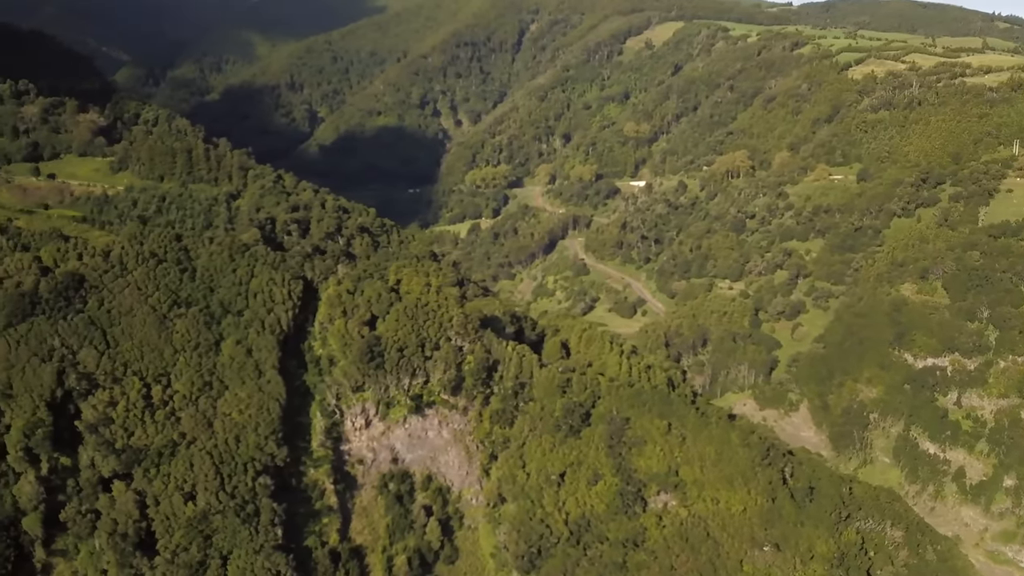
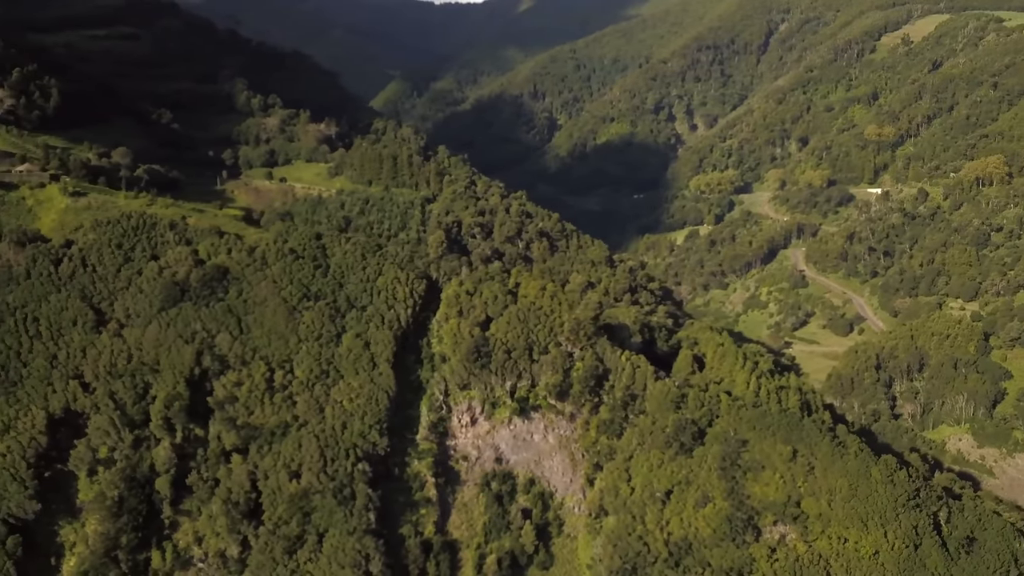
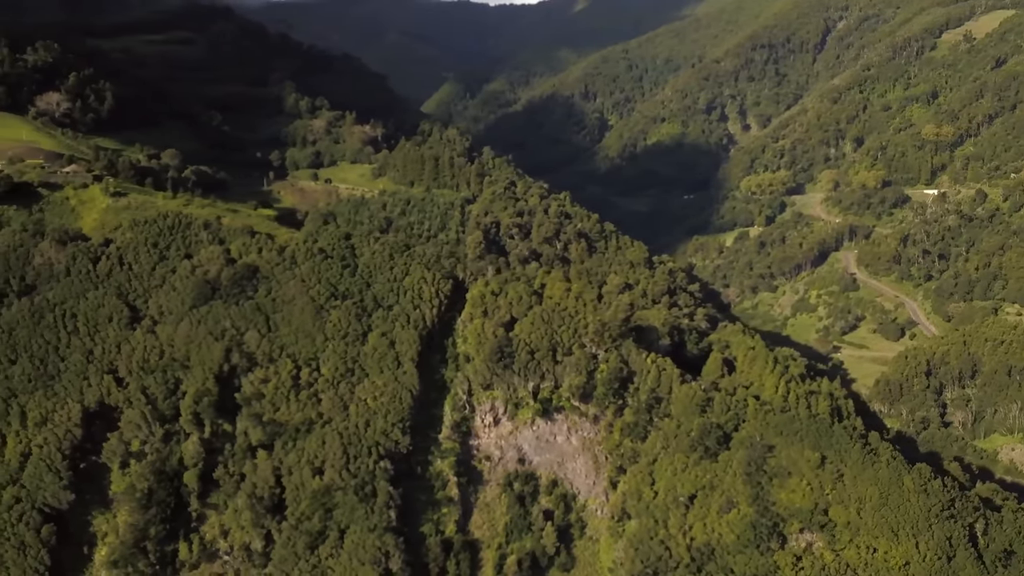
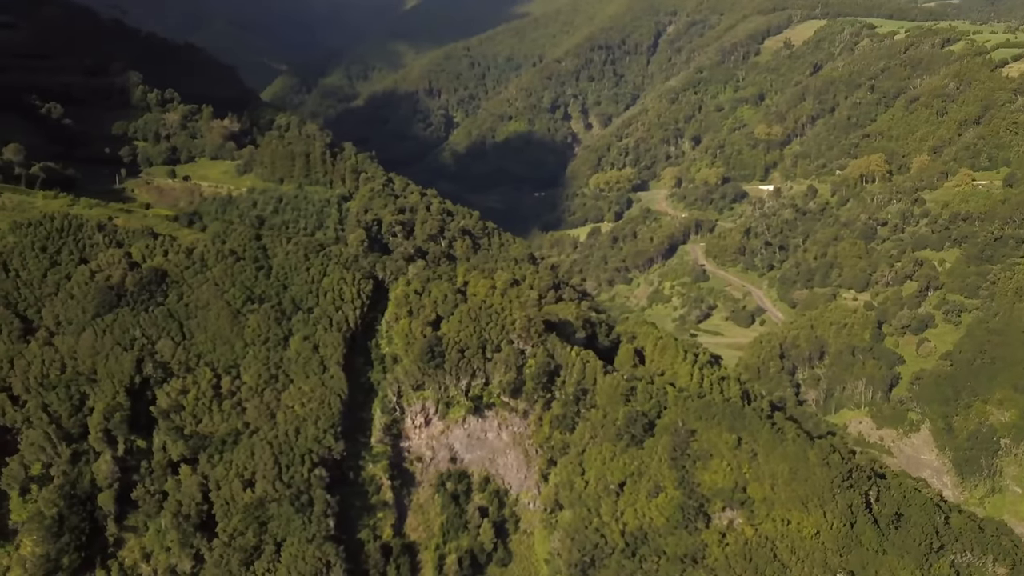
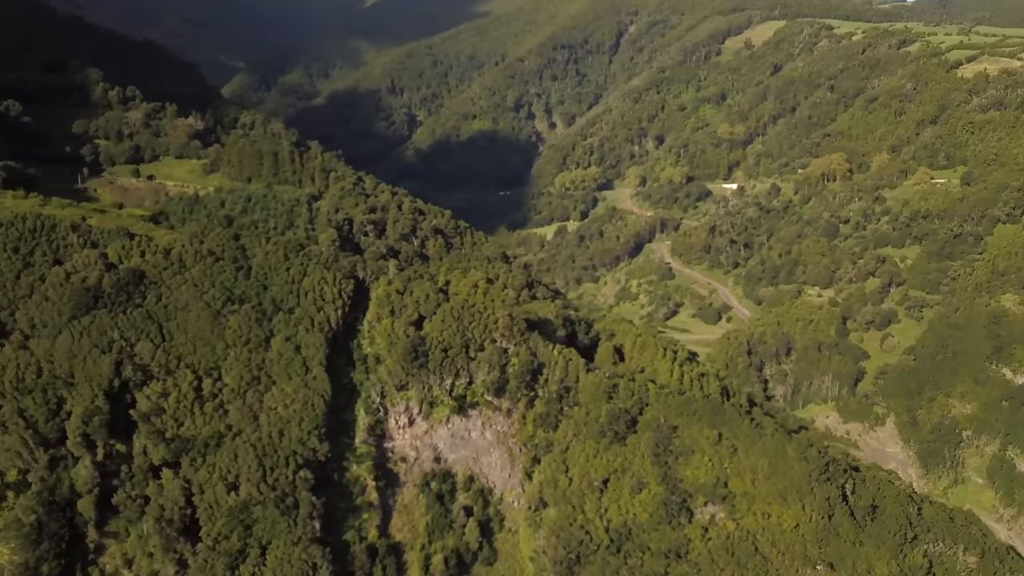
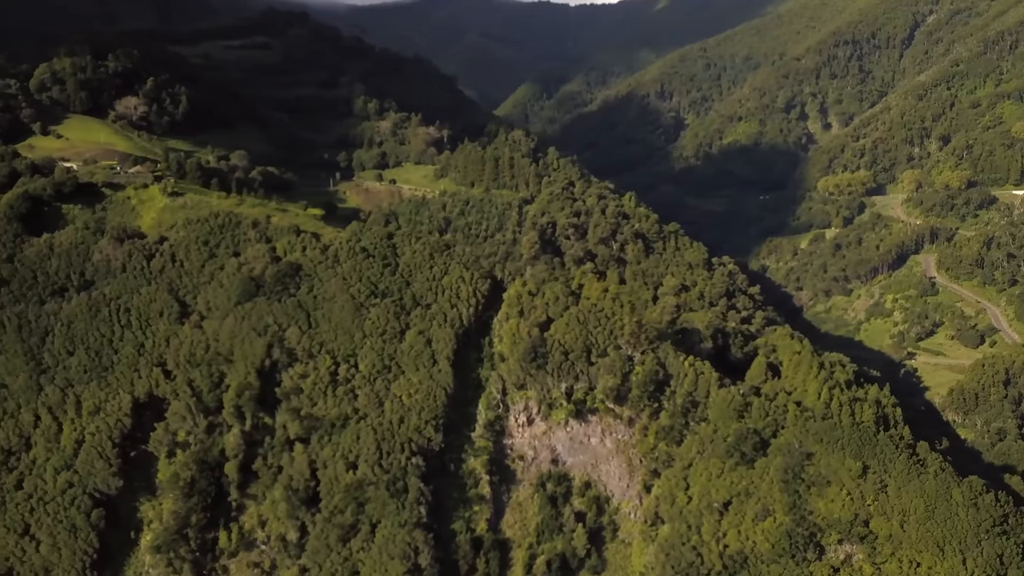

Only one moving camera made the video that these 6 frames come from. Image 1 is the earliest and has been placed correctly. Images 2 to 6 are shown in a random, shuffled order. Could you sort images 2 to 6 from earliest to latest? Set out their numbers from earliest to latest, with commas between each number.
5, 4, 2, 3, 6
